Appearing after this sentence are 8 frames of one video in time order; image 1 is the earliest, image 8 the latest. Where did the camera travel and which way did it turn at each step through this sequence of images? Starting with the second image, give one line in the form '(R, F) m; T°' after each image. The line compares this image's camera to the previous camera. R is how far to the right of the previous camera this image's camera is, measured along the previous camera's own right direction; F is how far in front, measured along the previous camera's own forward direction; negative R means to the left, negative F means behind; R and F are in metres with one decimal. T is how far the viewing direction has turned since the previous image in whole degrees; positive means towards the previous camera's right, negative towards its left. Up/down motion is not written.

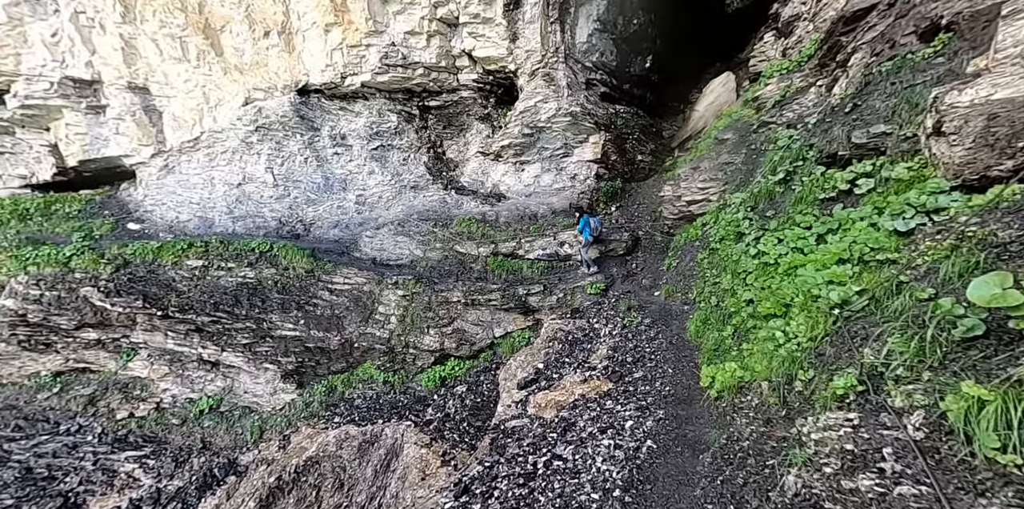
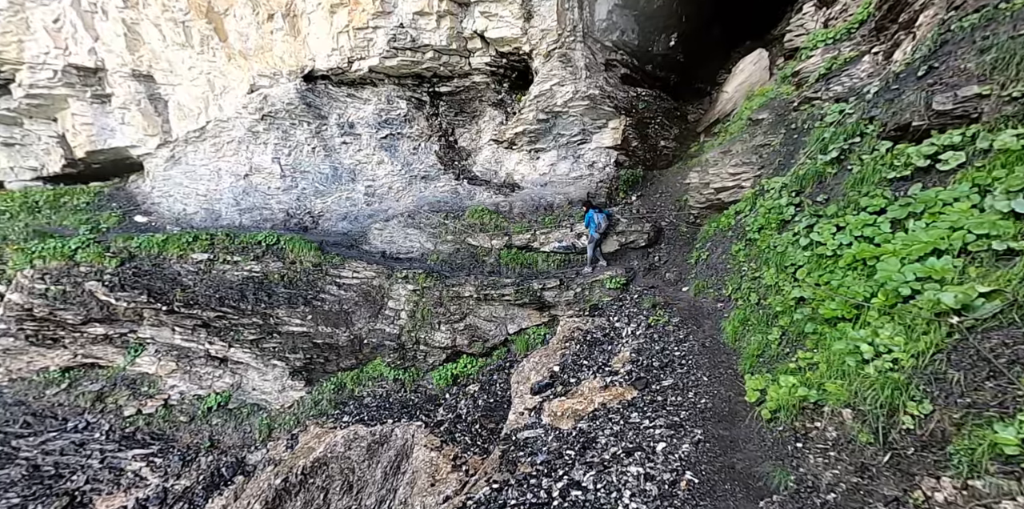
(+0.1, +0.5) m; -2°
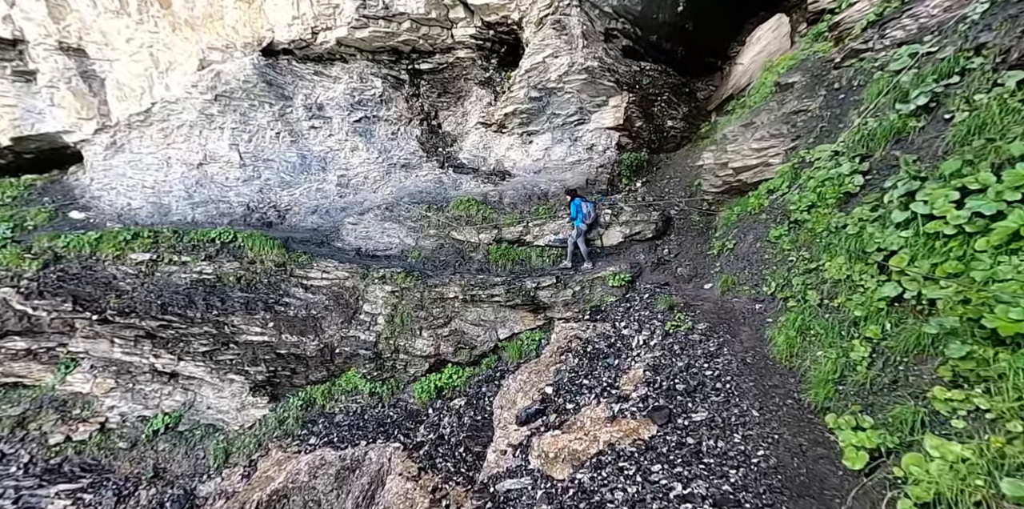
(+0.2, +1.2) m; 0°
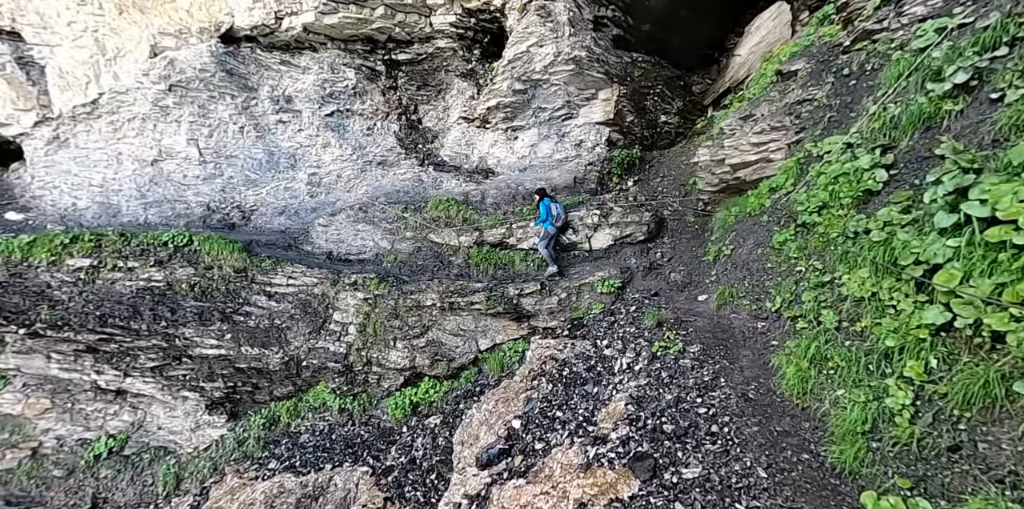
(+0.3, +0.7) m; 0°
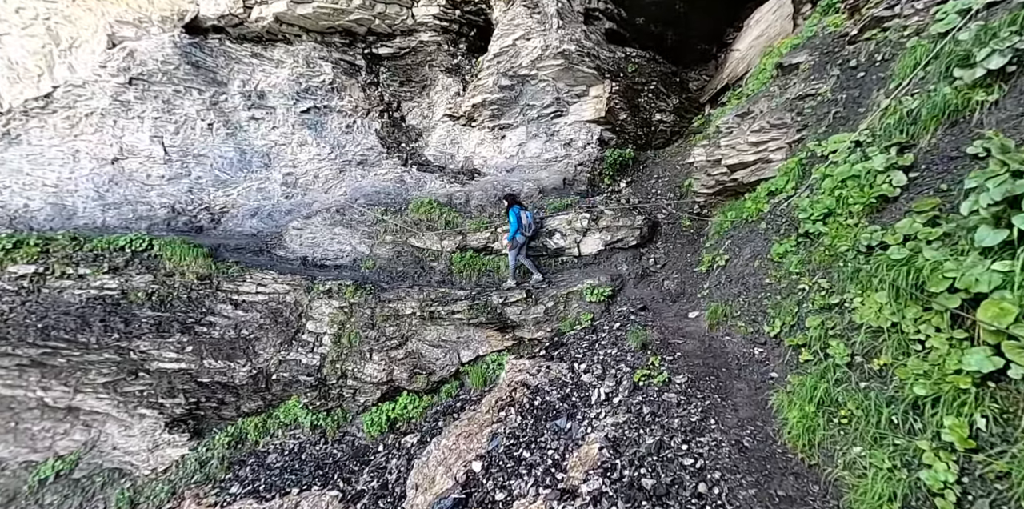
(+0.2, +0.5) m; 0°
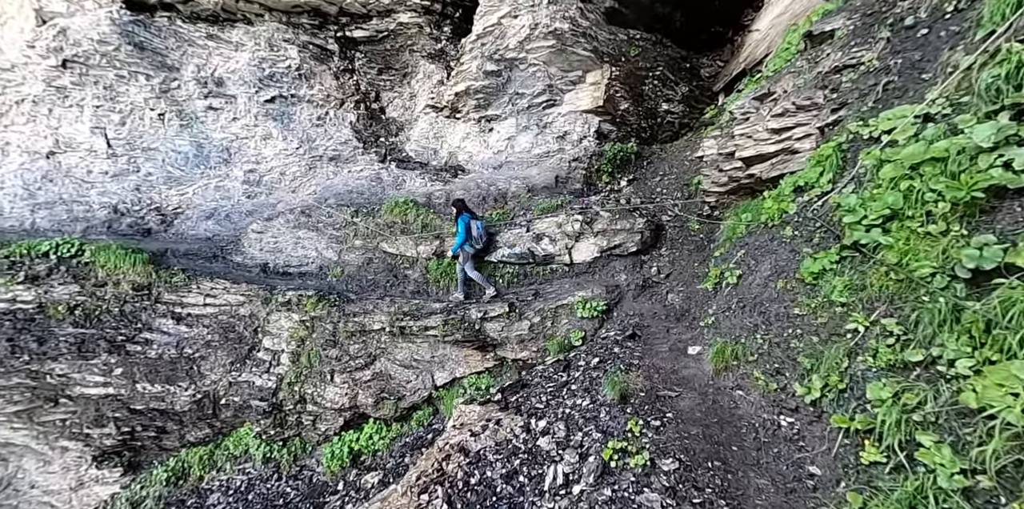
(+0.4, +1.0) m; -2°
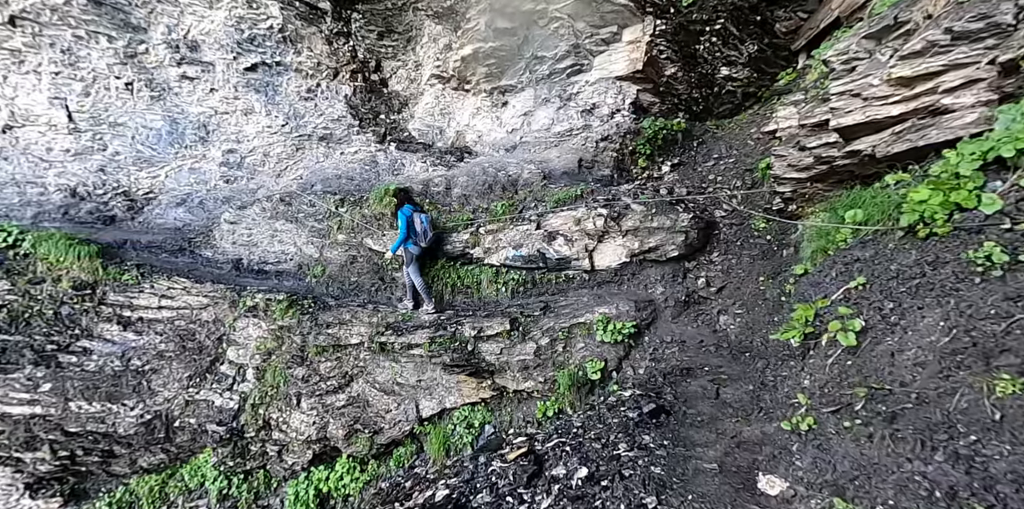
(+0.4, +1.5) m; -5°
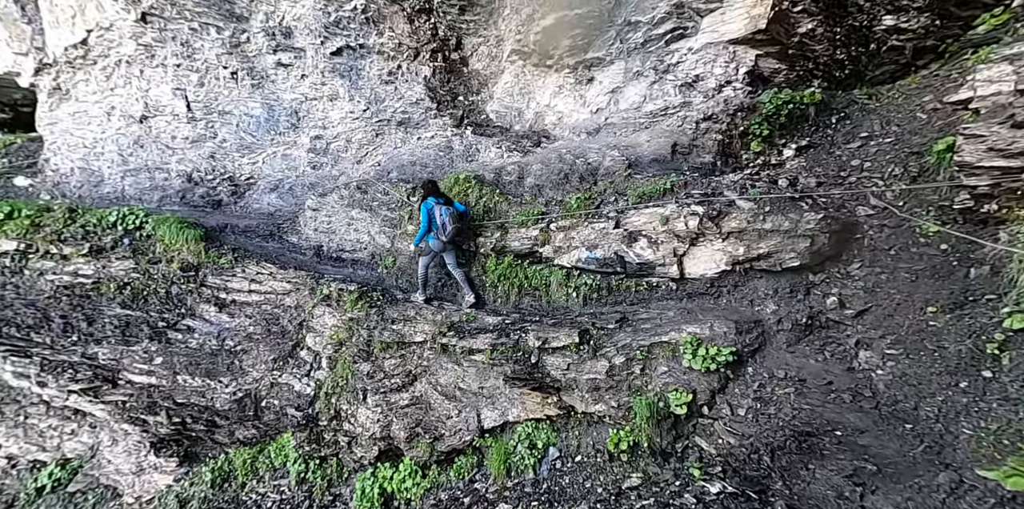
(+0.3, +0.7) m; -12°
